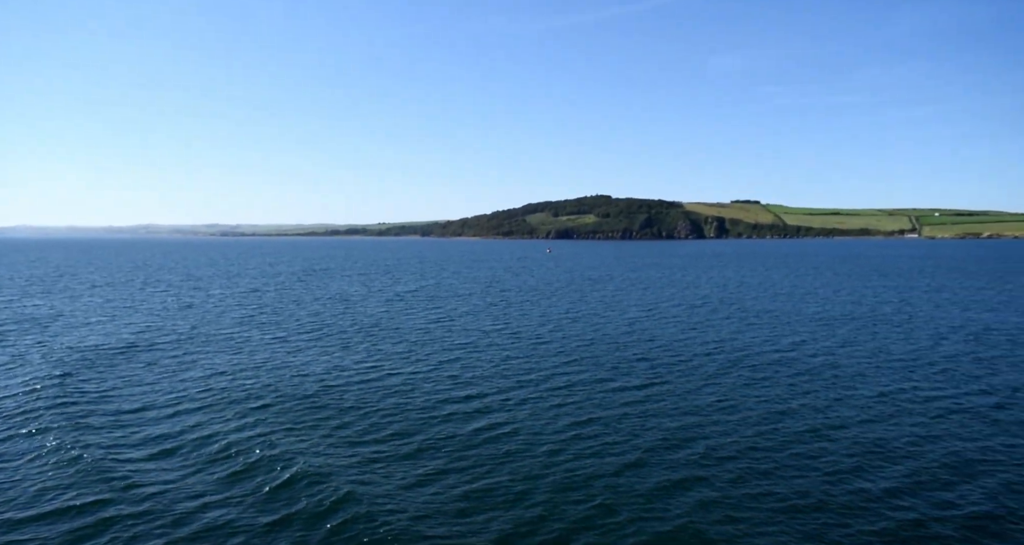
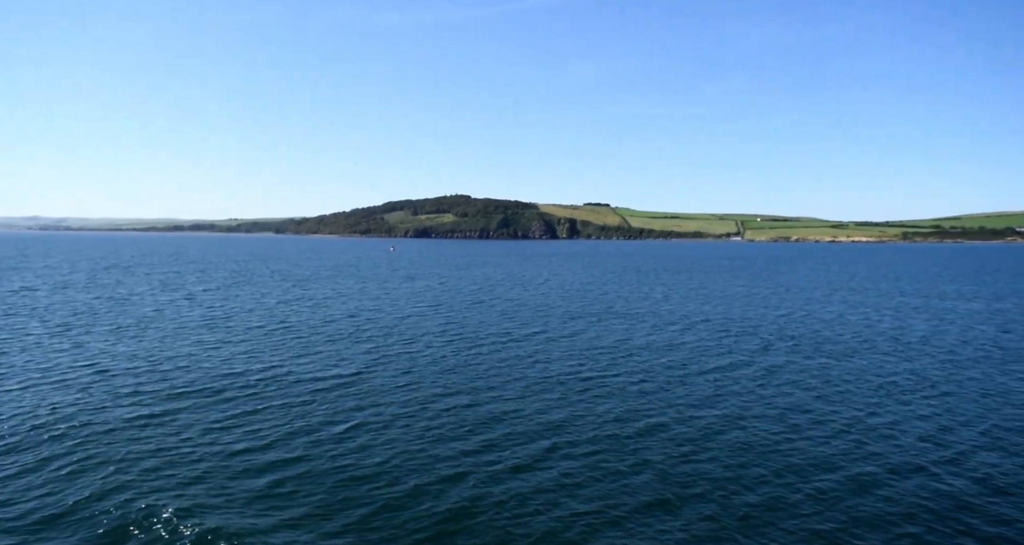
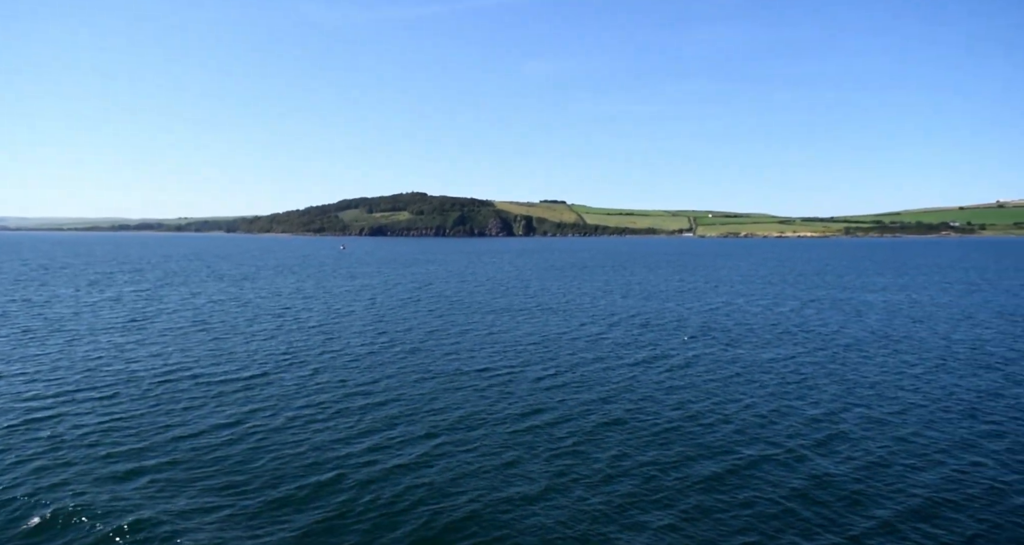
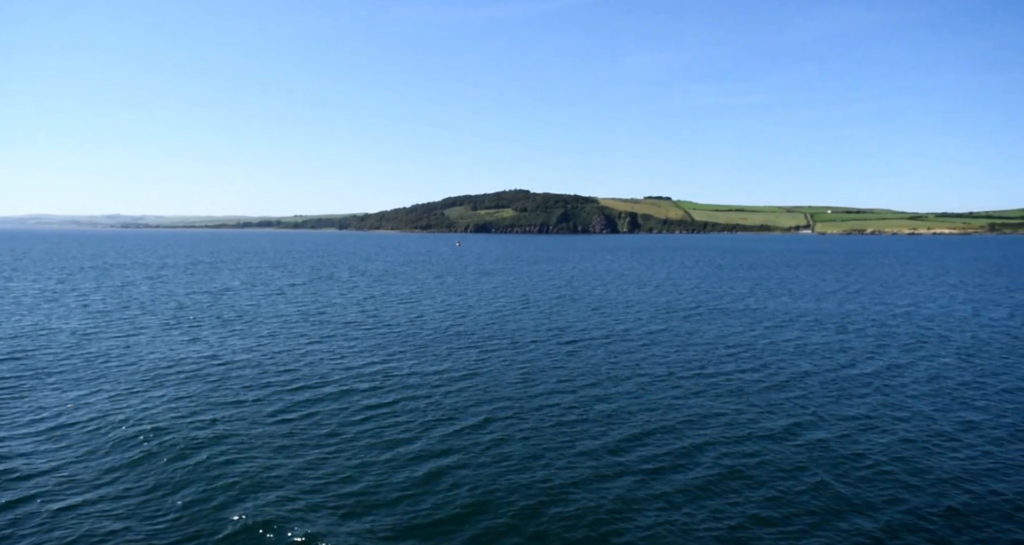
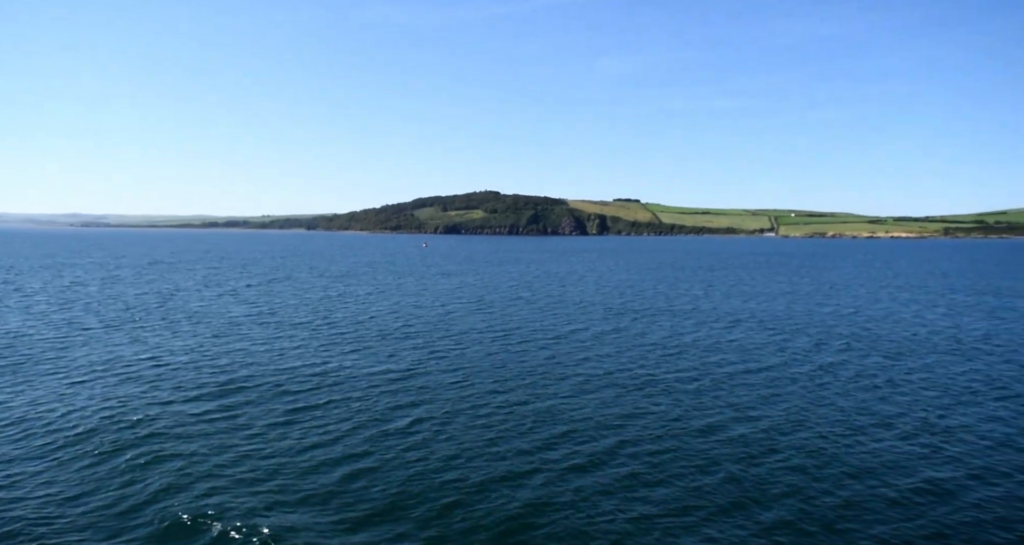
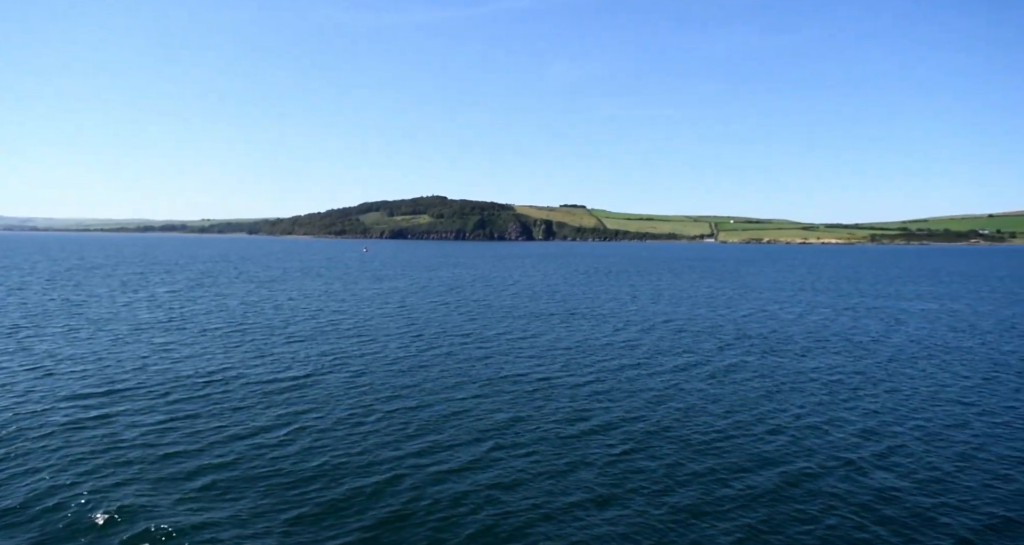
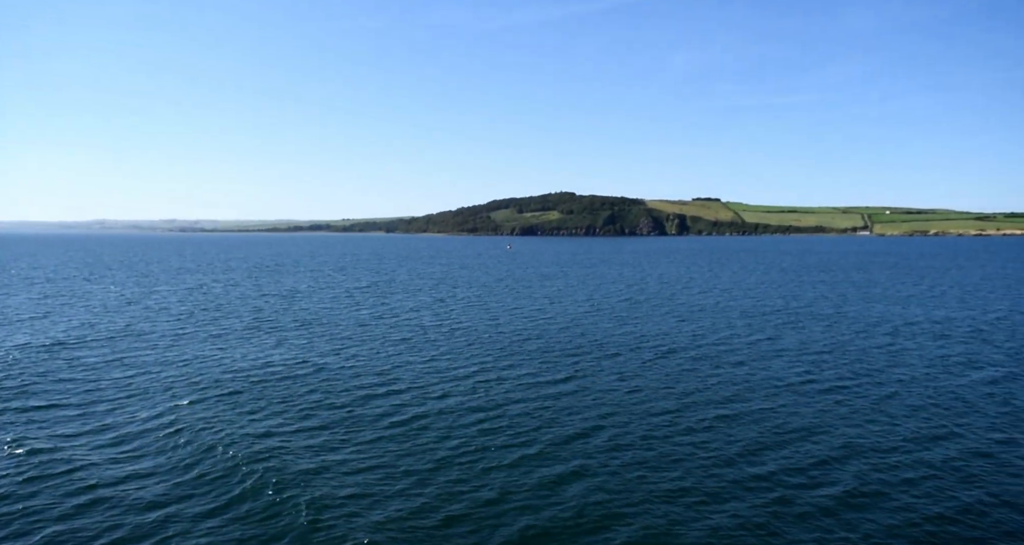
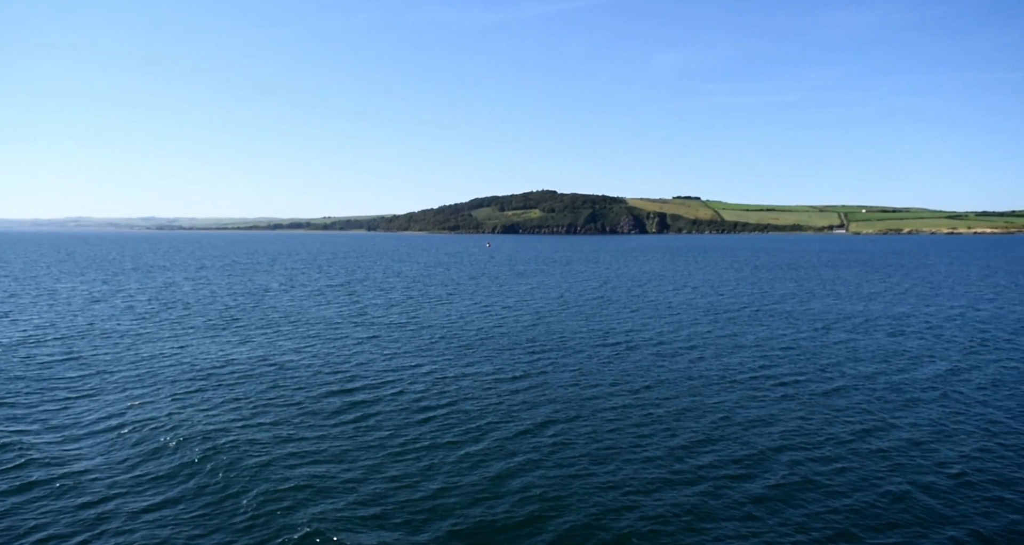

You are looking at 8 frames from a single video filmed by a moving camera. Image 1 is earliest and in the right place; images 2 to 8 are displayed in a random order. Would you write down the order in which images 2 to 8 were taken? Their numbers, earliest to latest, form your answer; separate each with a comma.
7, 8, 4, 5, 2, 6, 3
